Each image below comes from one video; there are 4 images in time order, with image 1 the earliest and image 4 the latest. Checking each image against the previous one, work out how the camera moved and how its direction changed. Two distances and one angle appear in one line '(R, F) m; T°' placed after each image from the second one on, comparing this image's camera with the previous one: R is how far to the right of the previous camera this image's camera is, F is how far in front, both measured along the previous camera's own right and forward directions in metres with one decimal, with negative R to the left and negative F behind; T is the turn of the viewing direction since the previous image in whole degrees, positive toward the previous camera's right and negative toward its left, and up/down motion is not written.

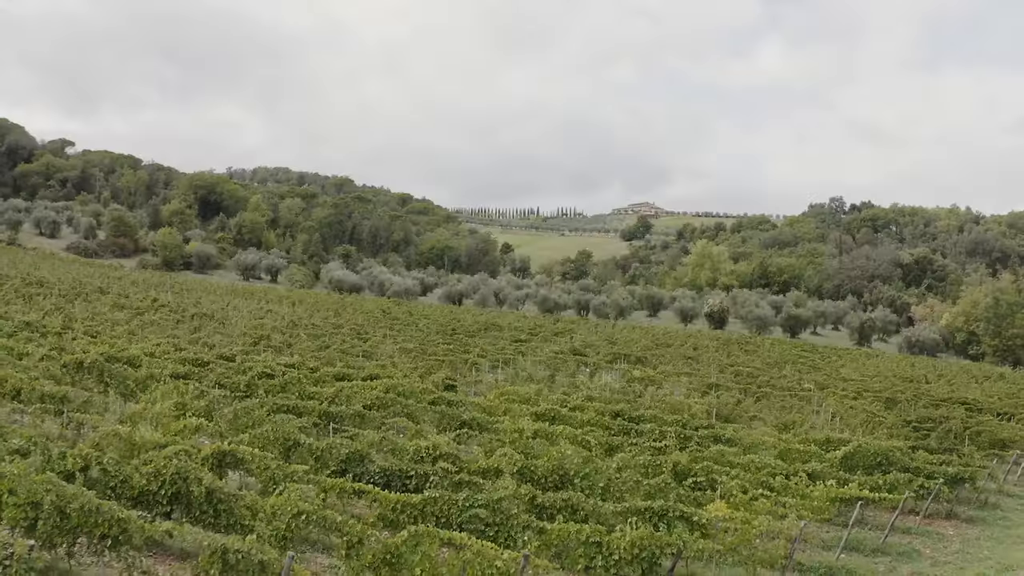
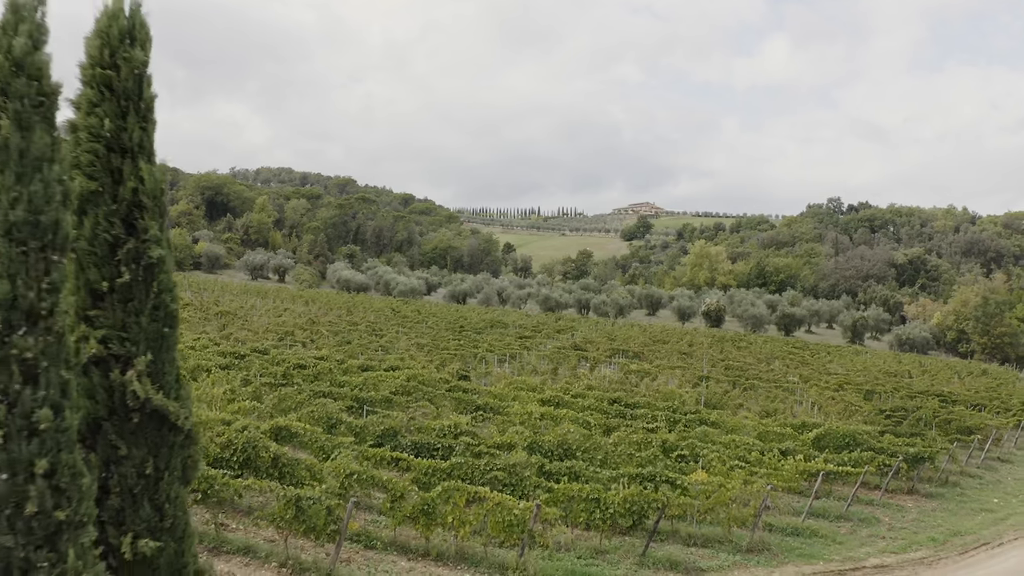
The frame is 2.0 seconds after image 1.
(-0.3, -2.0) m; 0°
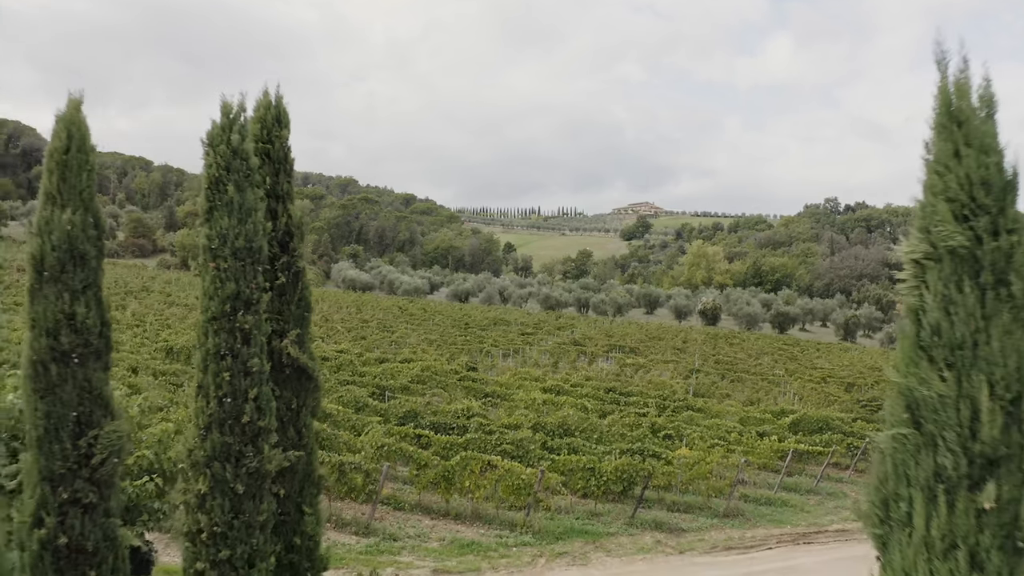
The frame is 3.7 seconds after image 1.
(-0.2, -1.9) m; 0°
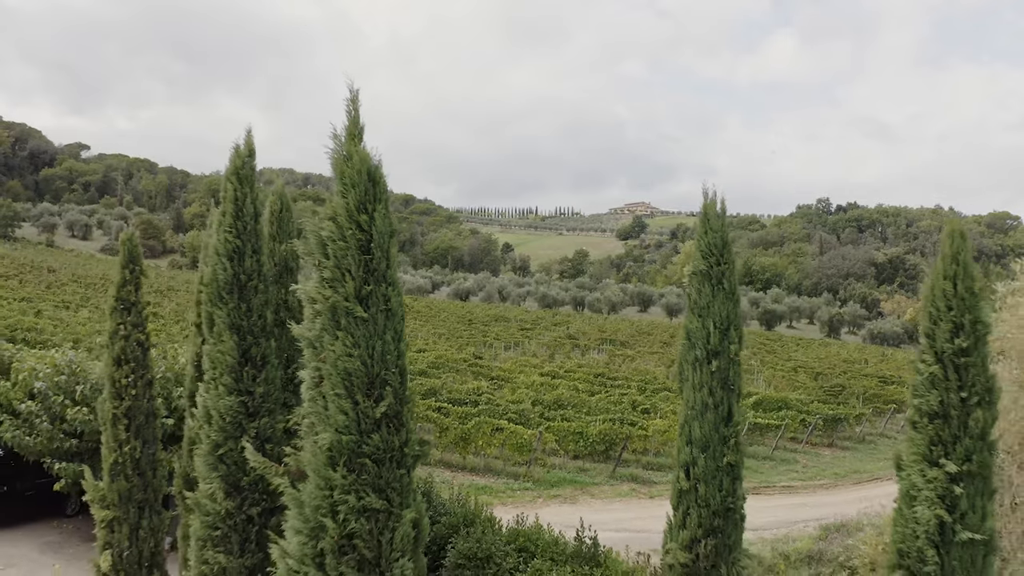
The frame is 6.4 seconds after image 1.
(-0.2, -3.3) m; 0°
